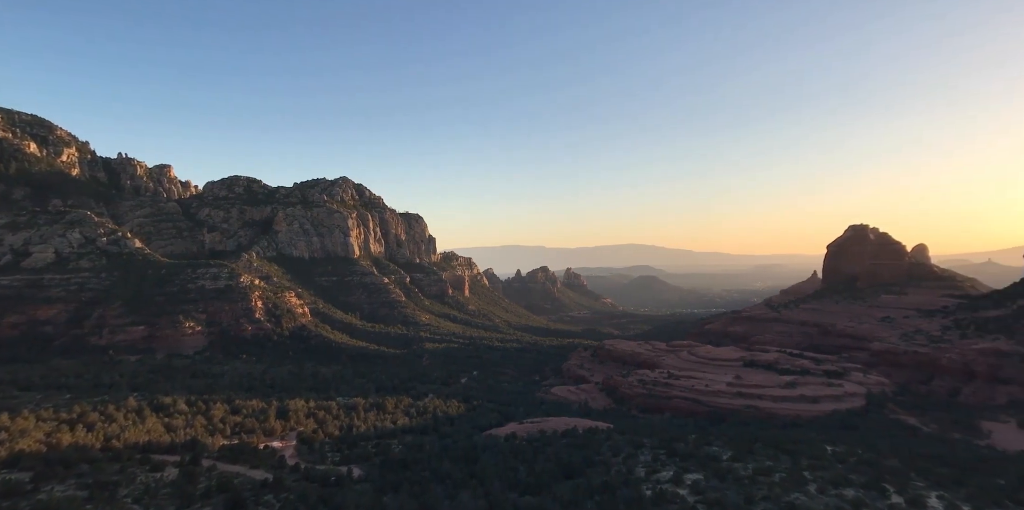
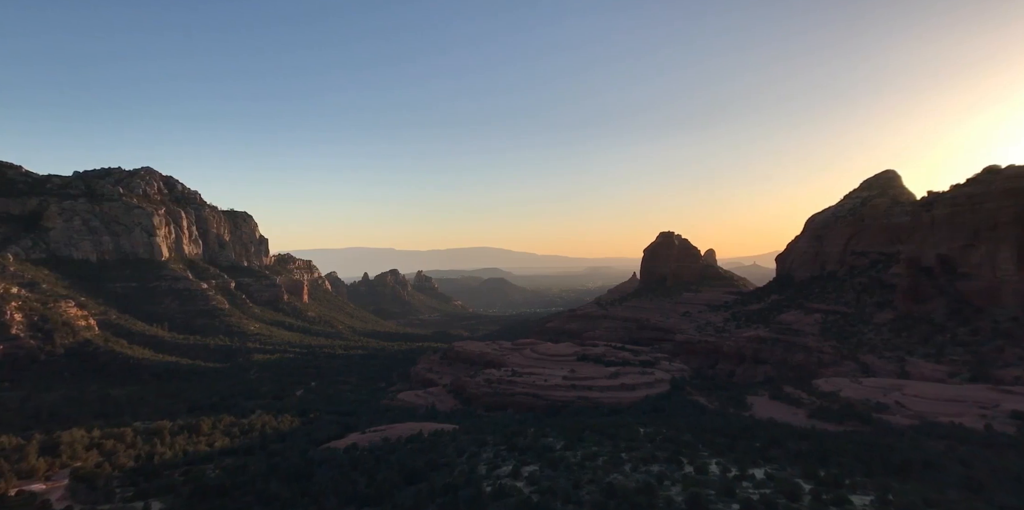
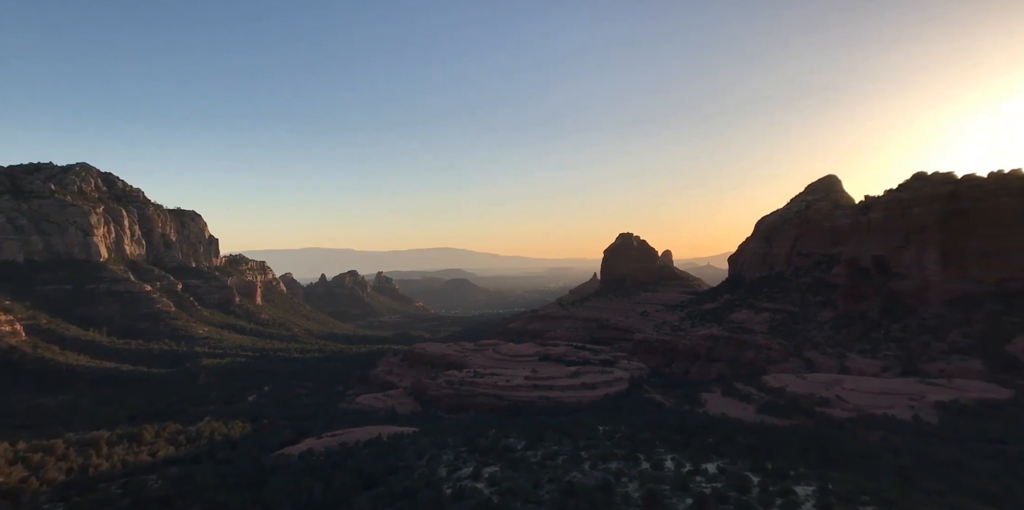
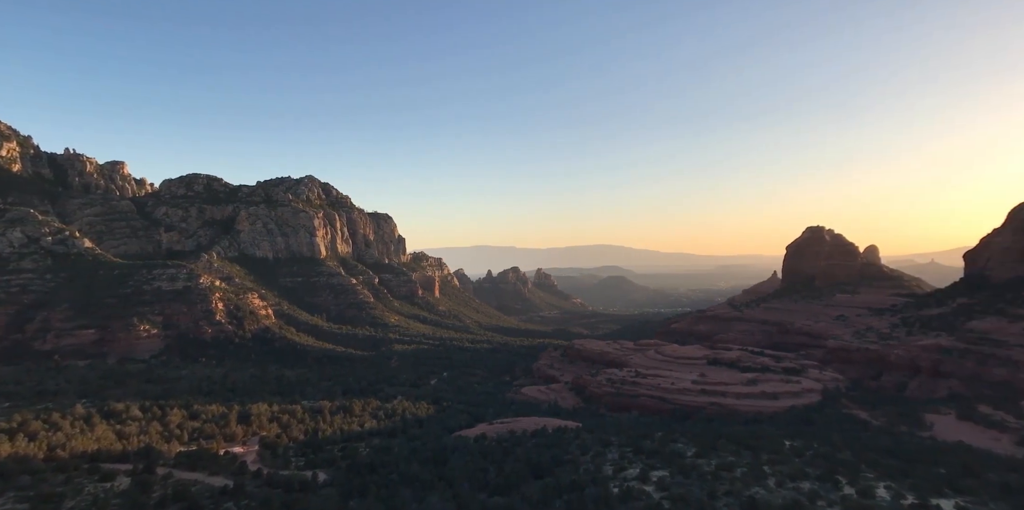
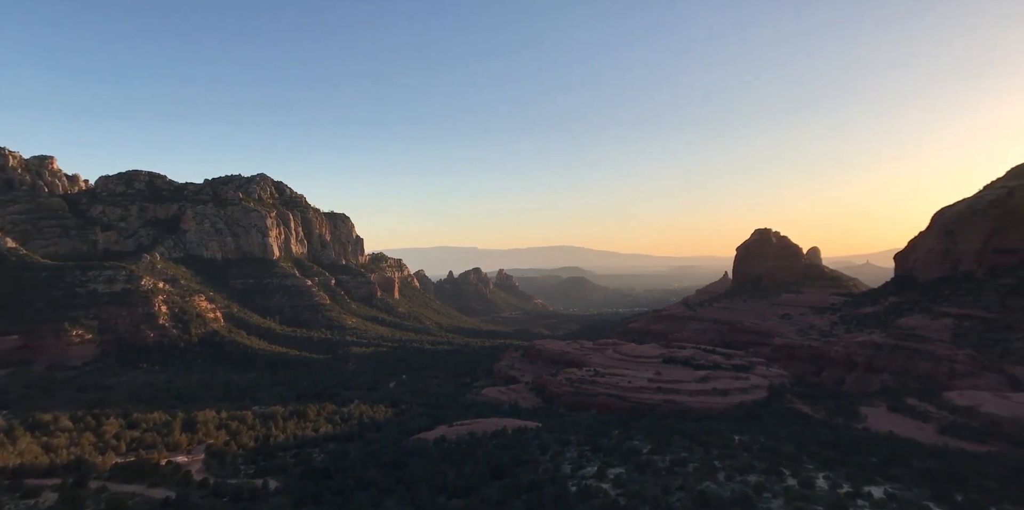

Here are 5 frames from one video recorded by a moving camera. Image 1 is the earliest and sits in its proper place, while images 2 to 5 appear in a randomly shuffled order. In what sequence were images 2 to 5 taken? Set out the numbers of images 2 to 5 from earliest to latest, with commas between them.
4, 5, 2, 3
